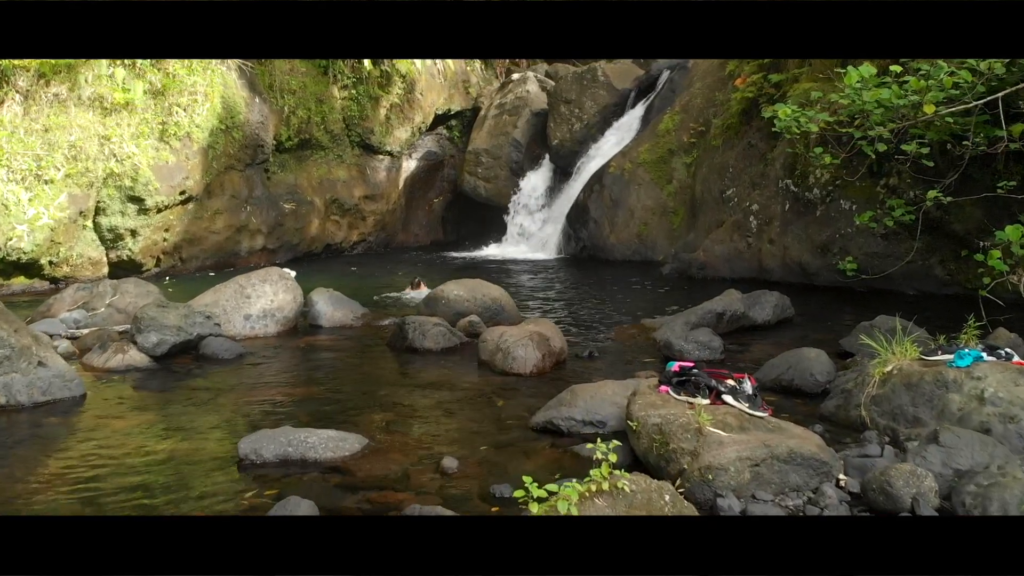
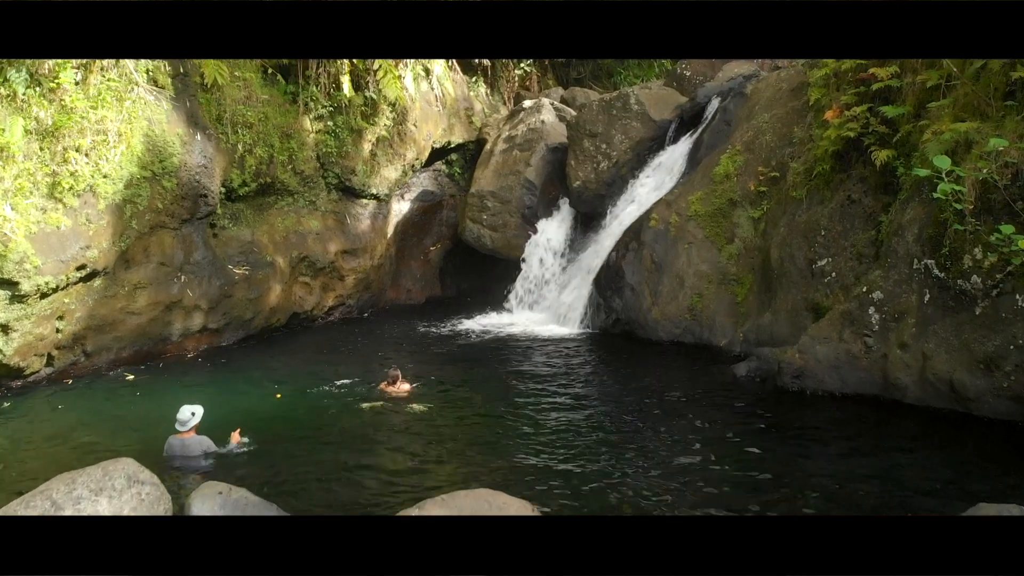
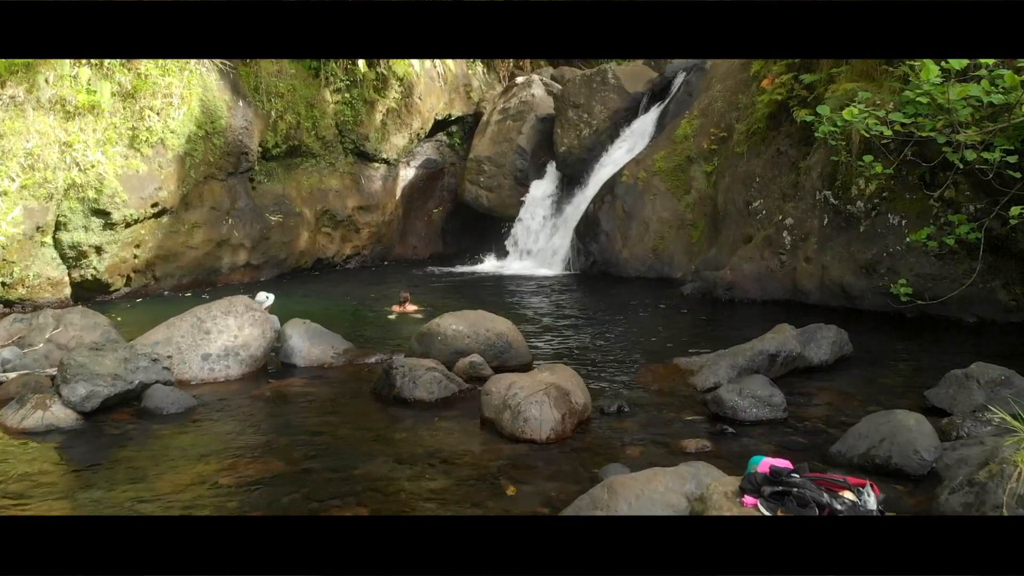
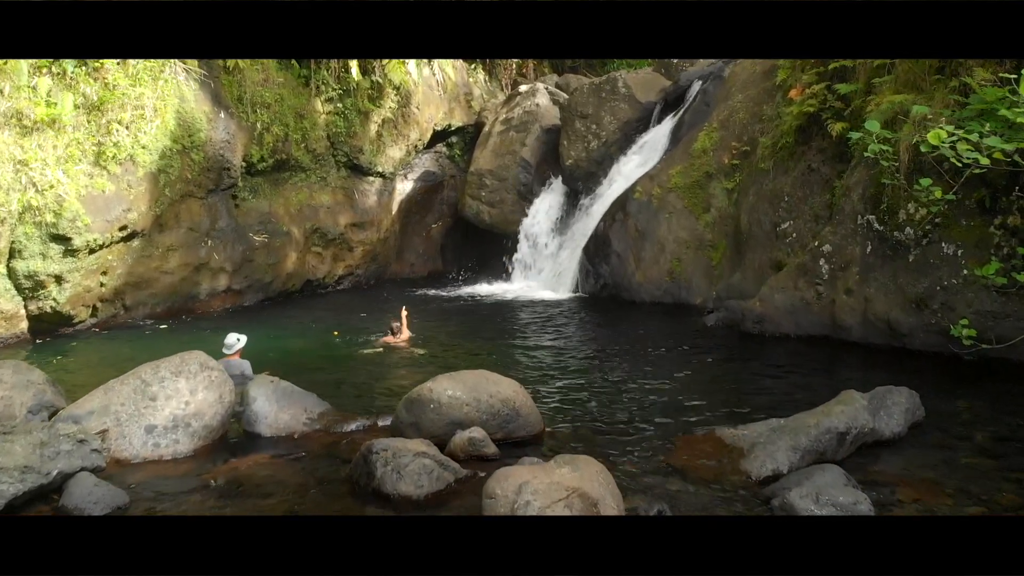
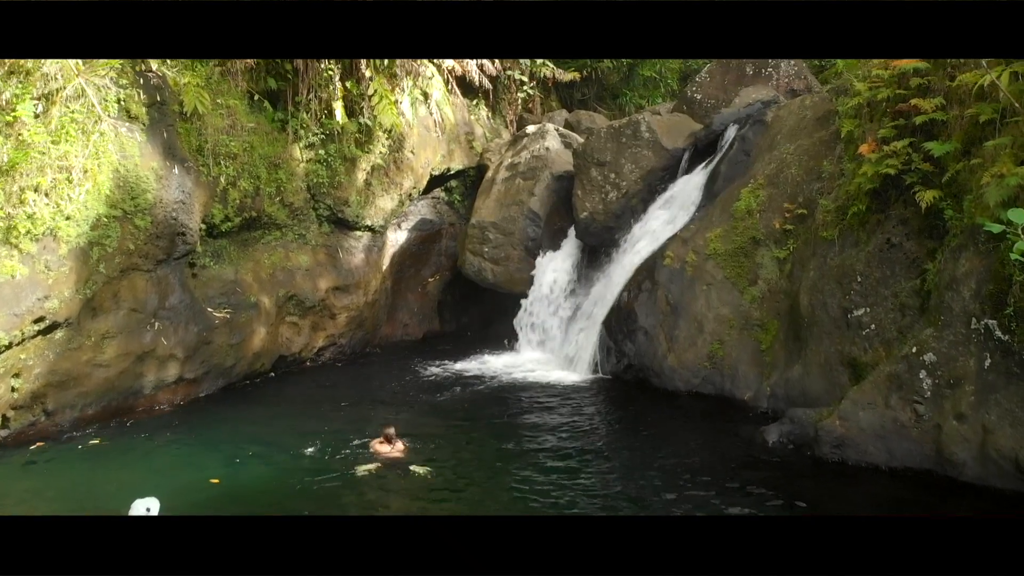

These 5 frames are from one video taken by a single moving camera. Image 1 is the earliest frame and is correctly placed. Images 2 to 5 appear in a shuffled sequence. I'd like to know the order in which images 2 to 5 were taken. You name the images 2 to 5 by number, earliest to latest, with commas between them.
3, 4, 2, 5
